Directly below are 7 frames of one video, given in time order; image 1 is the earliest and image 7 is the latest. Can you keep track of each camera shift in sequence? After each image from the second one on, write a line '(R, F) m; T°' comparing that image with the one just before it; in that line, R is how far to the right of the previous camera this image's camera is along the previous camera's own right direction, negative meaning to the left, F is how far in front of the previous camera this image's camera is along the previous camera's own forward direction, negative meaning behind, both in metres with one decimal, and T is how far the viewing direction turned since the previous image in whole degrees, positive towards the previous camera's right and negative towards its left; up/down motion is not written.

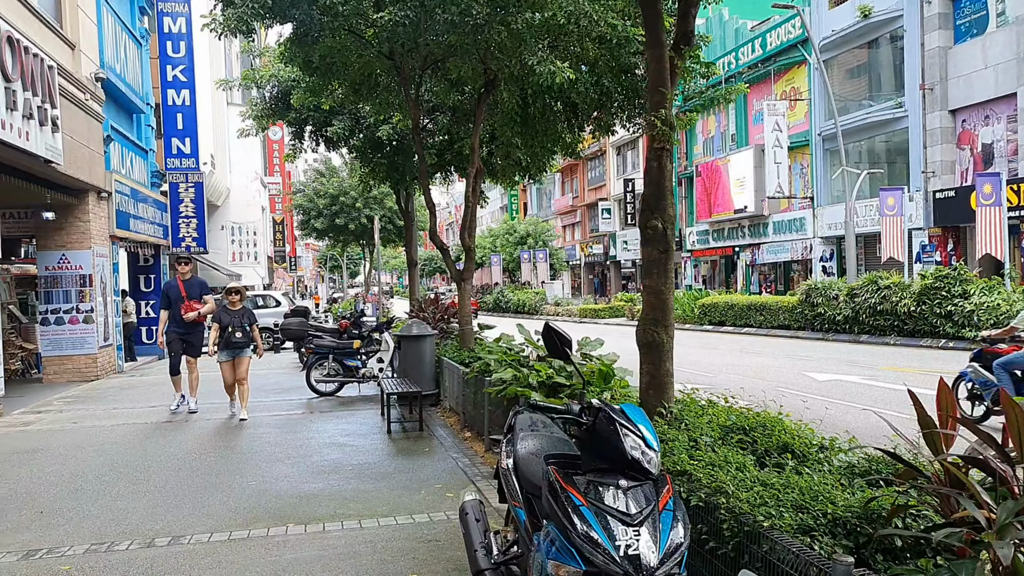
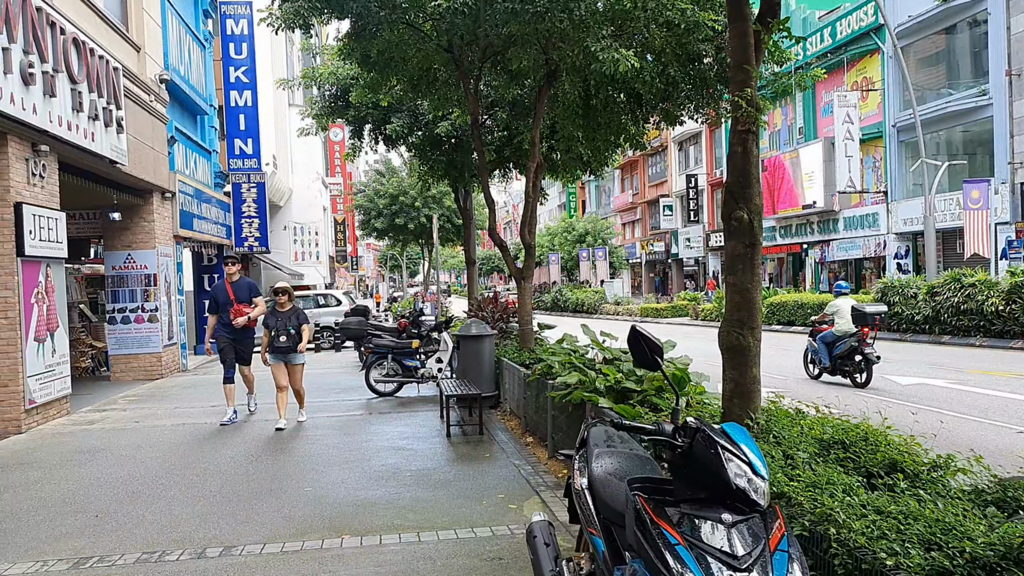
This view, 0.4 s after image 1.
(-0.1, +0.4) m; -4°
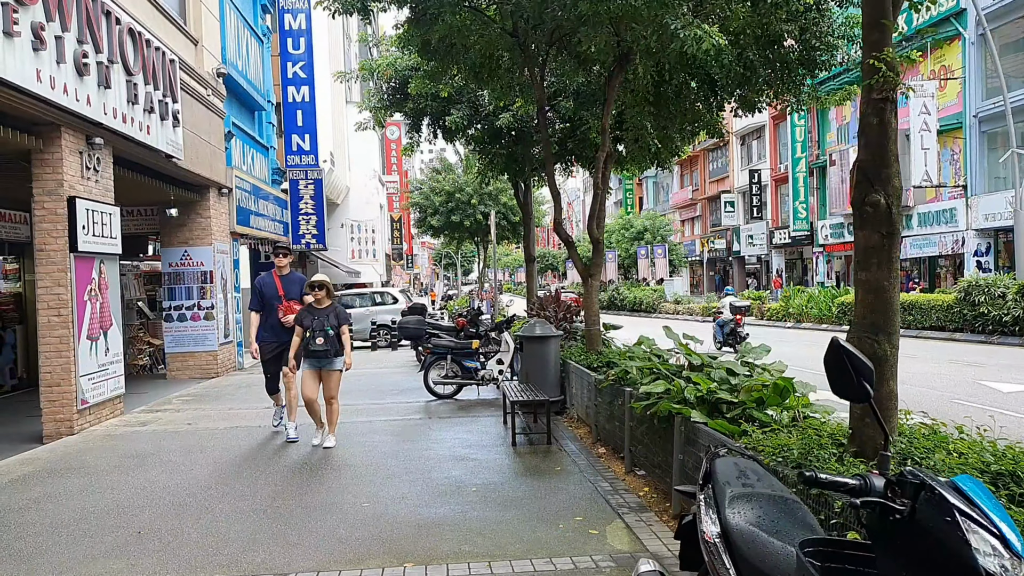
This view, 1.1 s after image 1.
(-0.2, +0.6) m; -4°
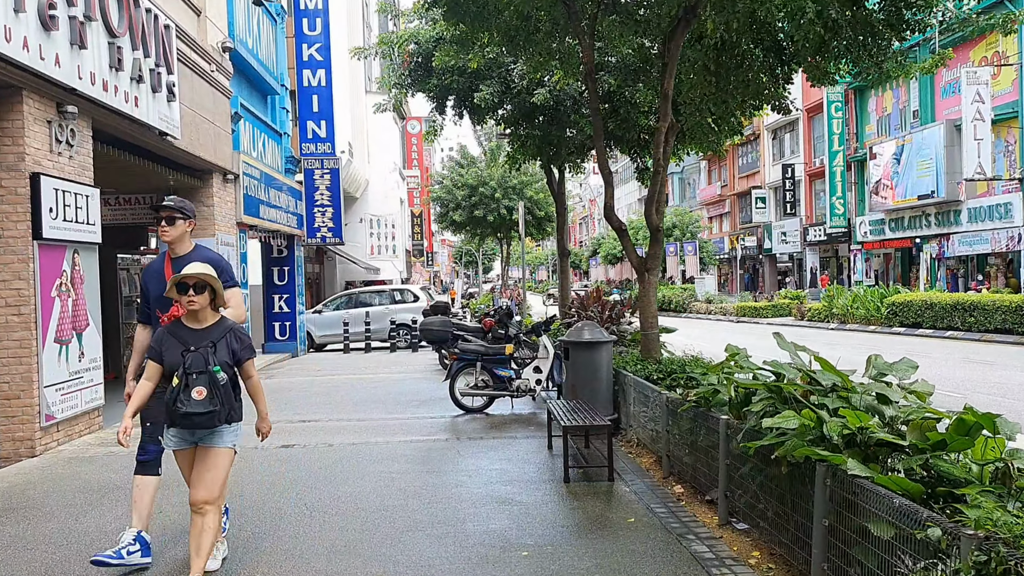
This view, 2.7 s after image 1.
(-0.2, +1.4) m; -1°
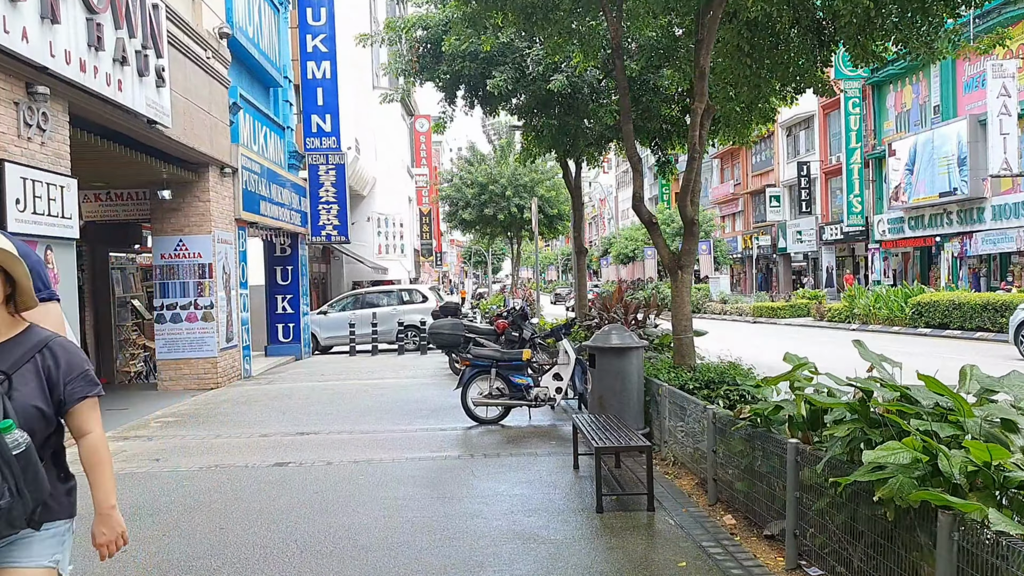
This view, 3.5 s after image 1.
(-0.1, +0.8) m; -1°
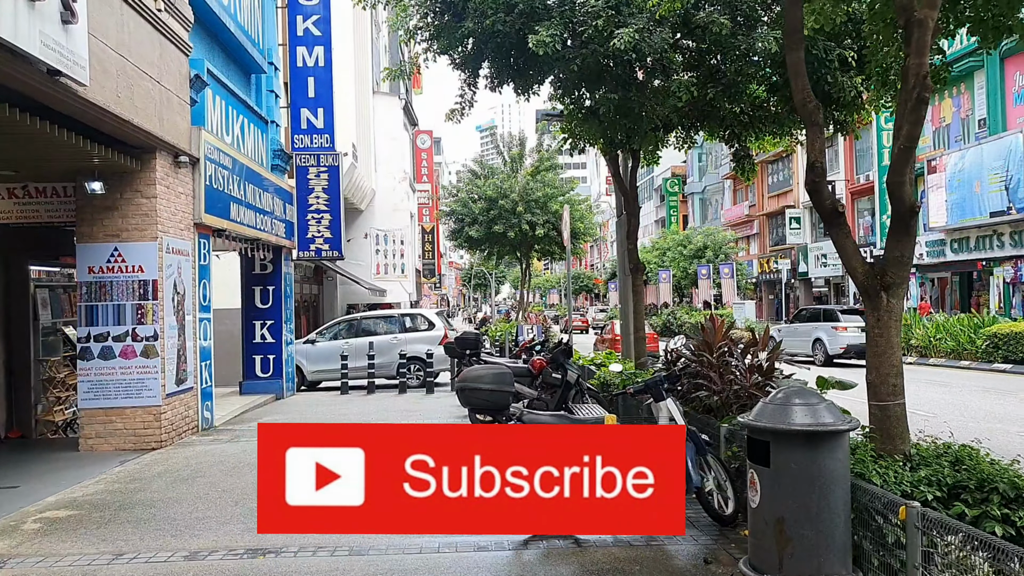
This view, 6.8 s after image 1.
(-0.5, +2.9) m; 0°
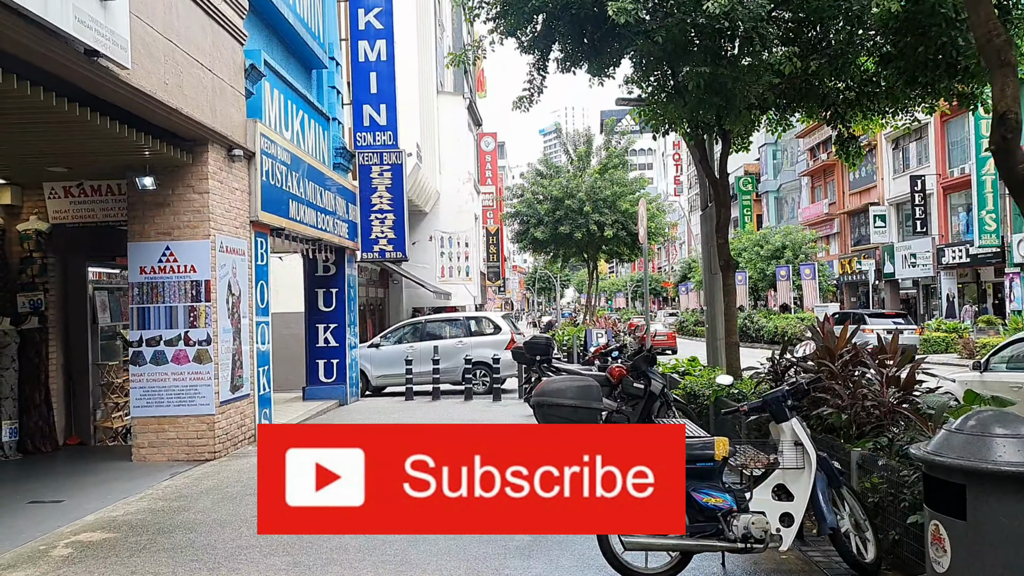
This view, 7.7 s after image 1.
(-0.1, +0.9) m; -5°
